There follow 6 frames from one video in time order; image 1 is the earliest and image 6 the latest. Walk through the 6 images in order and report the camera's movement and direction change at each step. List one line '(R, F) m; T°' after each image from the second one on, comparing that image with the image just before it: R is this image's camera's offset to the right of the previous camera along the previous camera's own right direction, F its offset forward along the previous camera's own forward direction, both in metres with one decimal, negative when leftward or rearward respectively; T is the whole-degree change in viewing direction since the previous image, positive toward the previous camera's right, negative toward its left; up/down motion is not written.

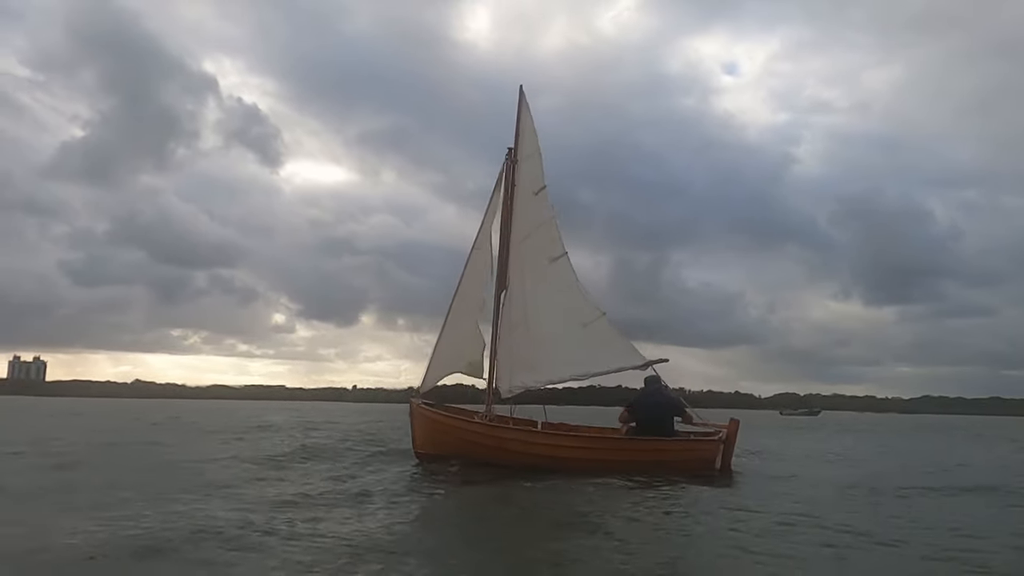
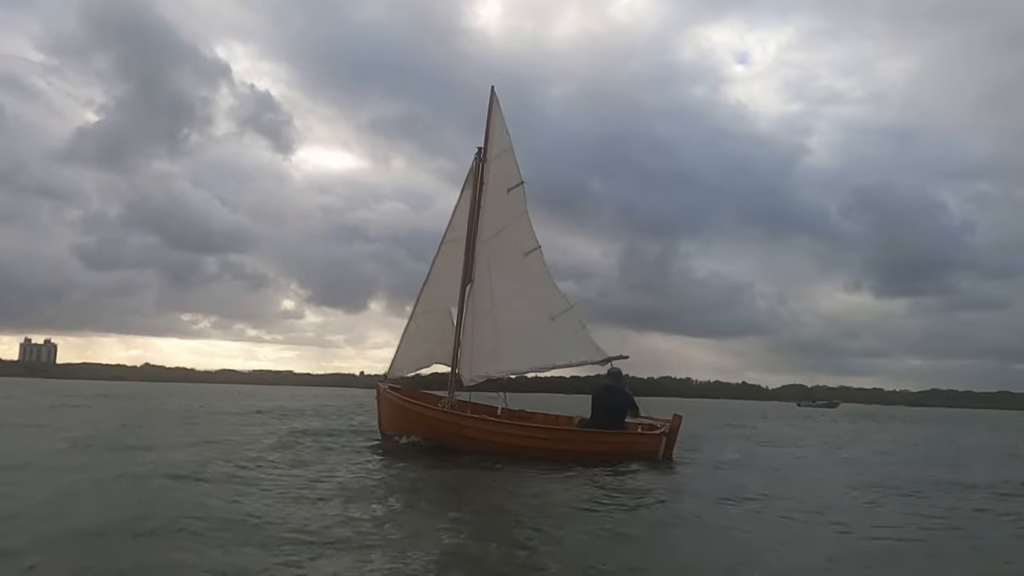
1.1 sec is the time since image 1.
(-0.9, +0.6) m; 0°
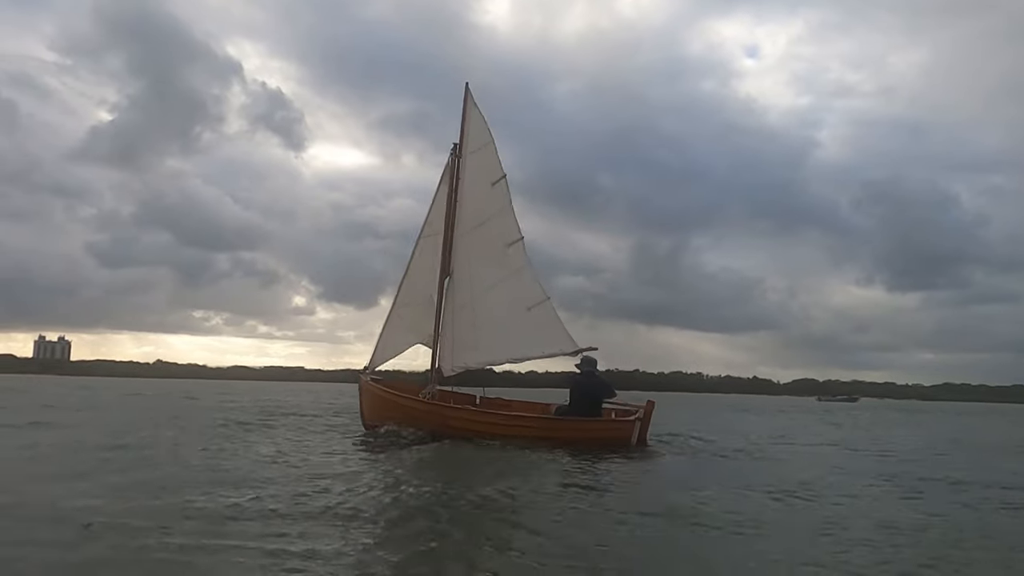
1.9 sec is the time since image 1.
(+0.4, -0.3) m; -1°
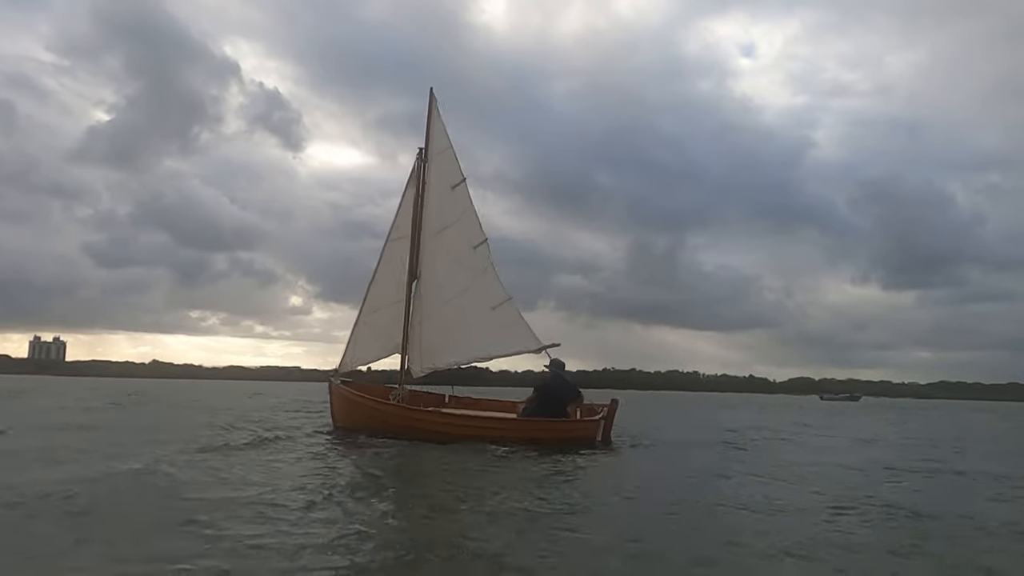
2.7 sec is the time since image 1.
(+0.5, -0.2) m; 0°
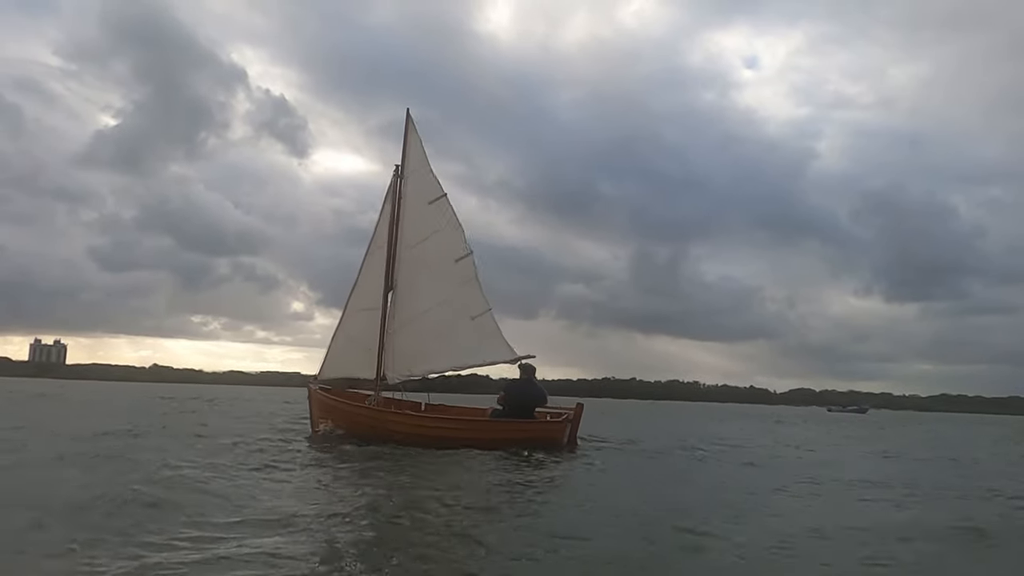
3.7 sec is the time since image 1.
(+0.4, -0.2) m; 0°
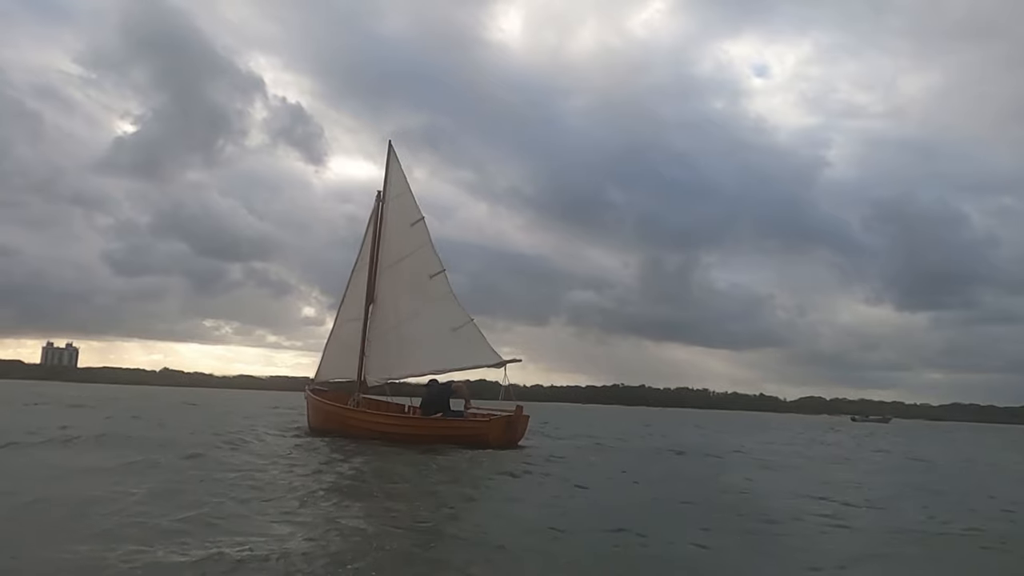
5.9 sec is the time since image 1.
(+0.7, -0.5) m; -1°
